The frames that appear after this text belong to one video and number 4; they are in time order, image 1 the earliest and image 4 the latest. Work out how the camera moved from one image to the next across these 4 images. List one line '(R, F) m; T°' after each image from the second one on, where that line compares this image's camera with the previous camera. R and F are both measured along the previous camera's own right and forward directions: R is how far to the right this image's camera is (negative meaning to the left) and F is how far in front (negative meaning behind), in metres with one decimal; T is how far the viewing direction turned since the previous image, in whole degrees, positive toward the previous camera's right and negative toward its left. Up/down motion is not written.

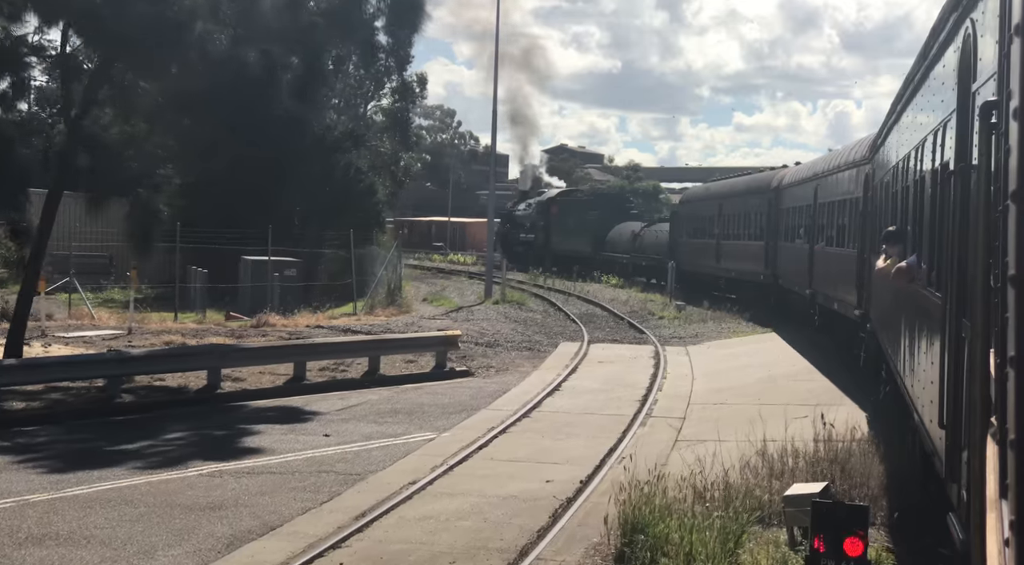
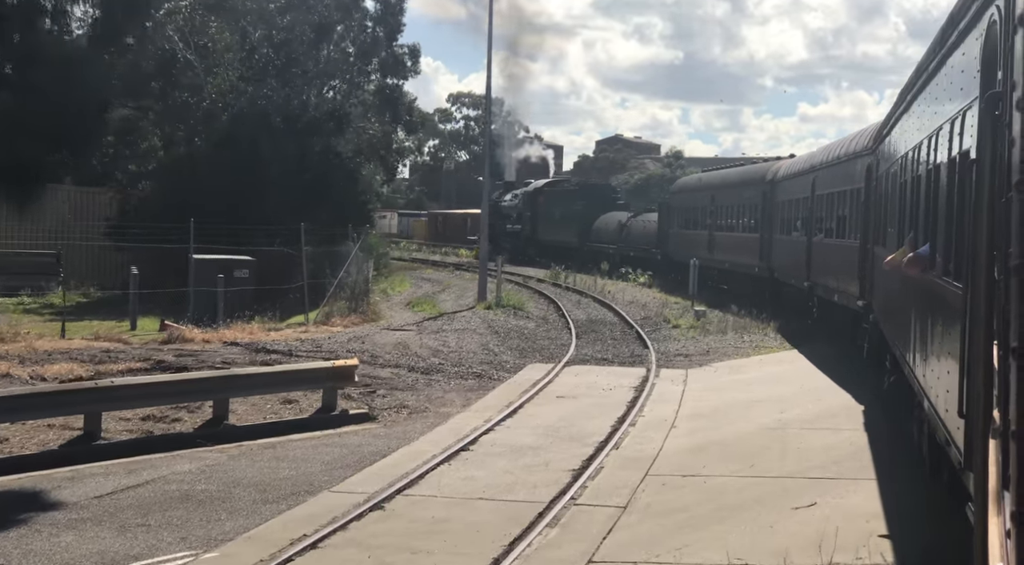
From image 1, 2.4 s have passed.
(+1.4, +4.5) m; -3°
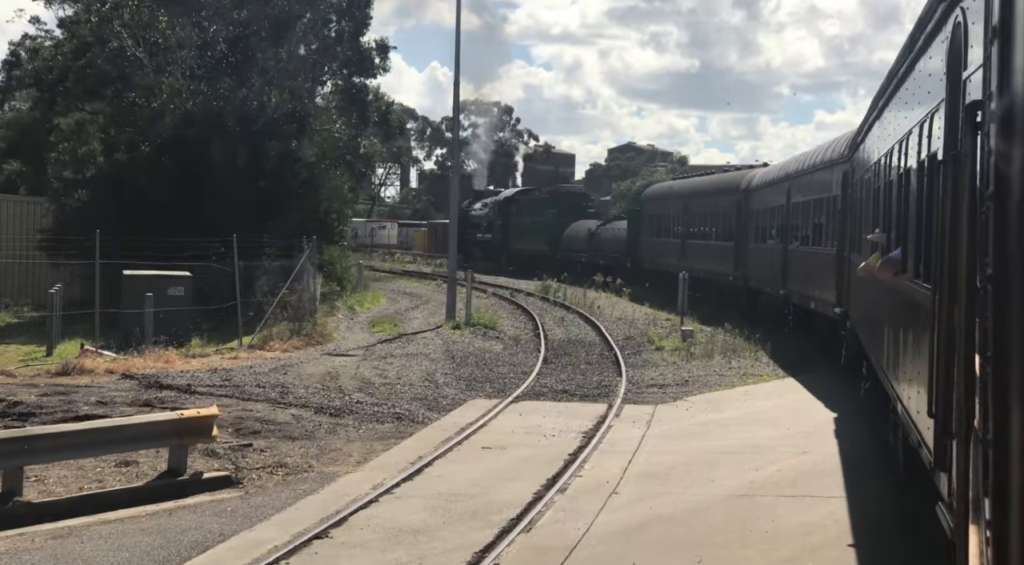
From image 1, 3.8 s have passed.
(+0.9, +2.7) m; -1°
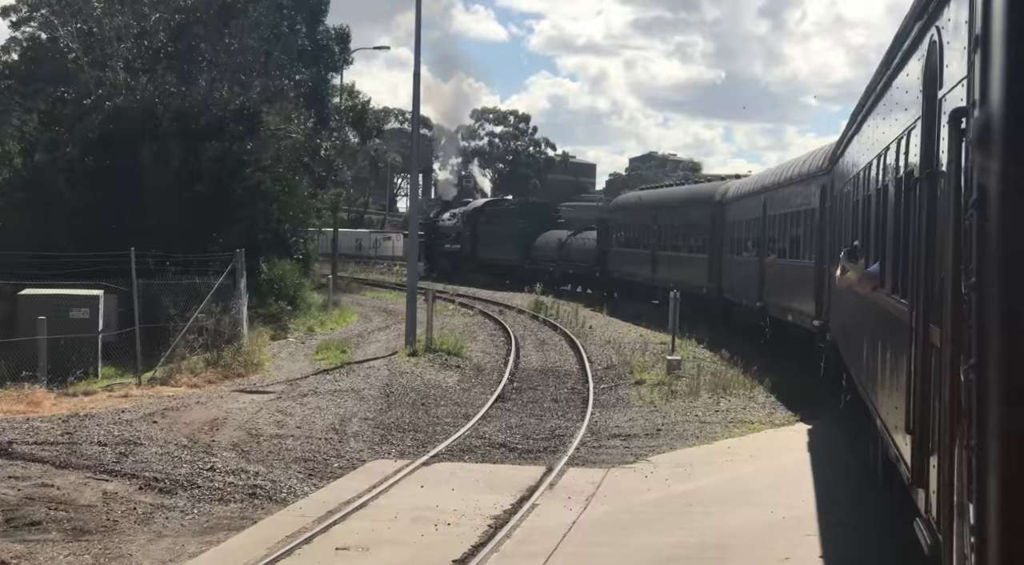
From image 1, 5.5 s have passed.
(+1.0, +3.3) m; -1°
